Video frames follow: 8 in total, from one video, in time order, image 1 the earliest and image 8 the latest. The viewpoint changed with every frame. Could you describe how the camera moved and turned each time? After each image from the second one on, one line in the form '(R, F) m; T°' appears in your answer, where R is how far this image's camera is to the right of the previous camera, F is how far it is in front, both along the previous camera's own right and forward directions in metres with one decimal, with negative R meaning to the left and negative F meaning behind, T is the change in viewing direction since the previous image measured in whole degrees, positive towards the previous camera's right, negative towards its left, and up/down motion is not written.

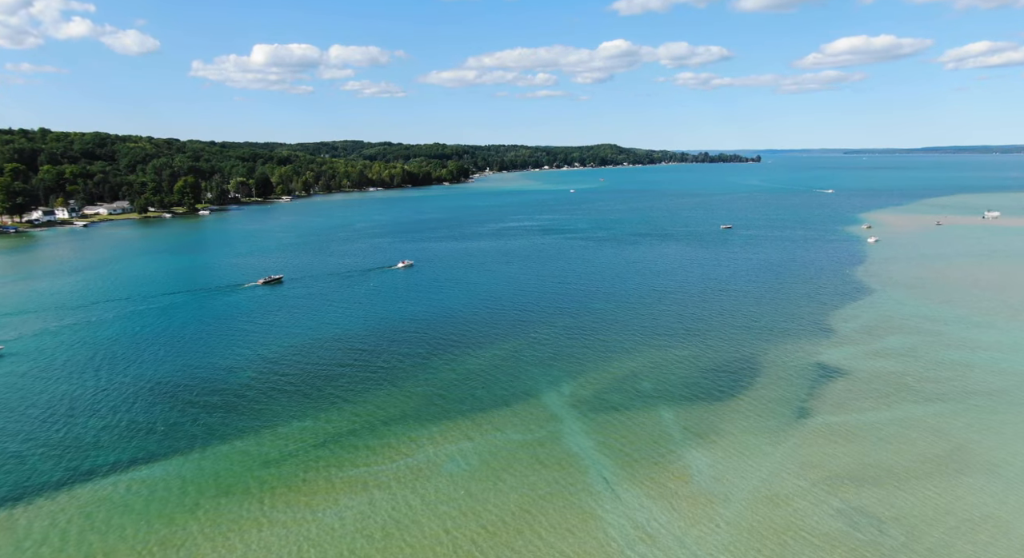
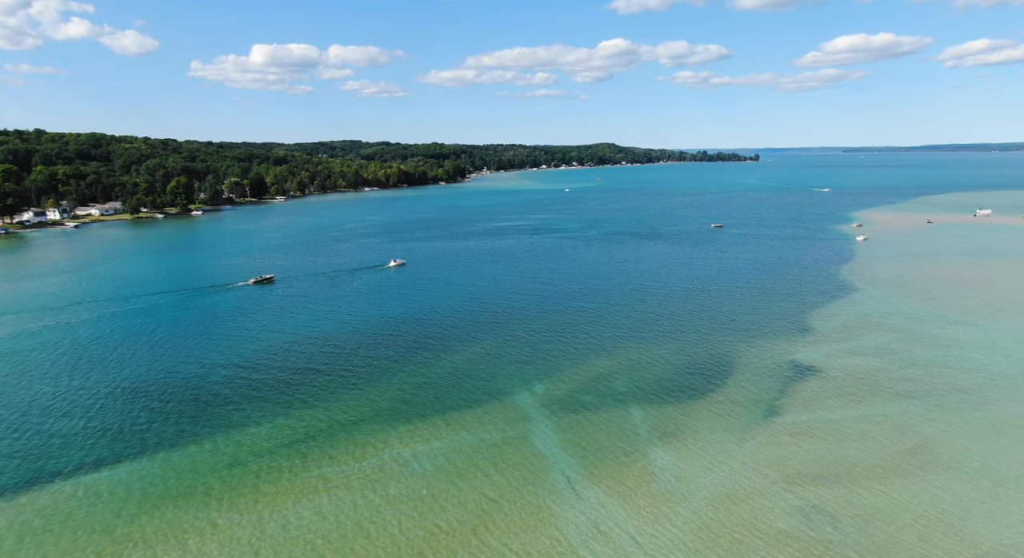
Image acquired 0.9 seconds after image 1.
(+1.3, 0.0) m; 0°
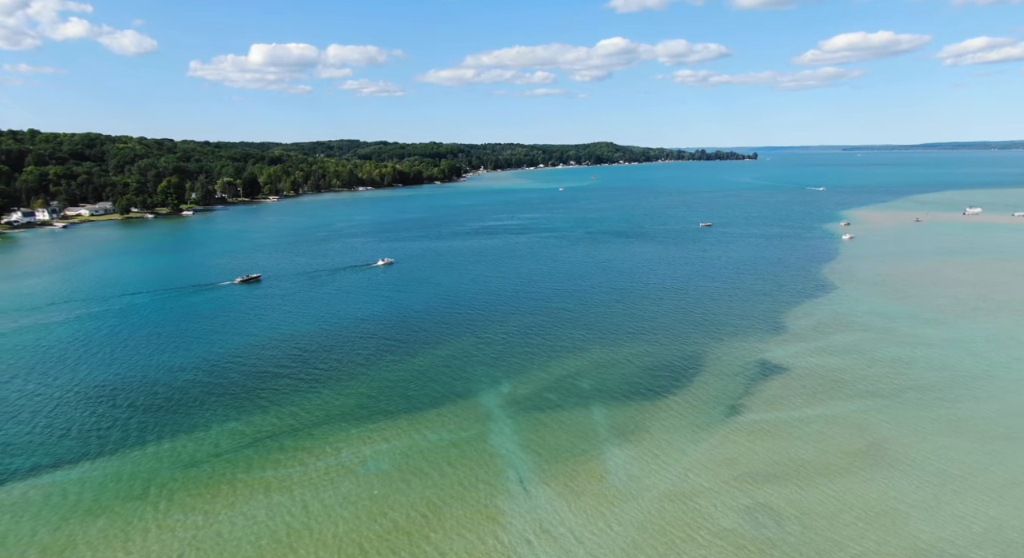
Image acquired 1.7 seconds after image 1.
(+1.6, 0.0) m; 0°
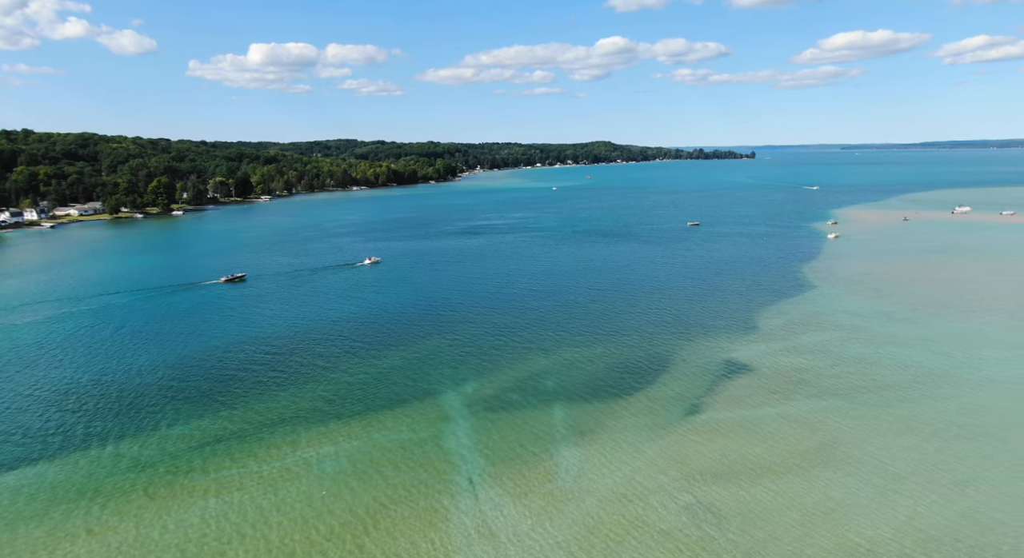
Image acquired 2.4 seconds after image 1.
(+1.6, 0.0) m; 0°
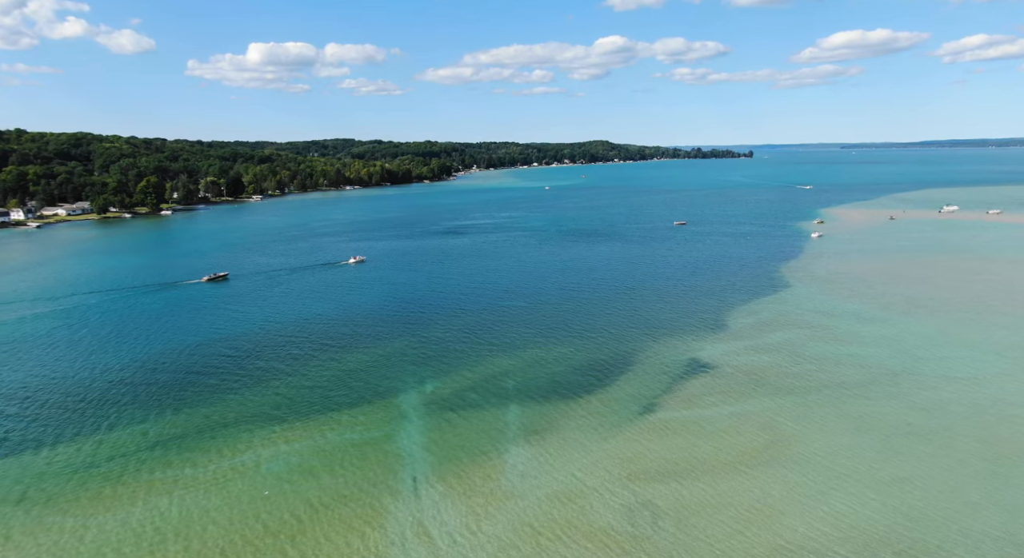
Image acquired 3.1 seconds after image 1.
(+1.8, 0.0) m; 0°
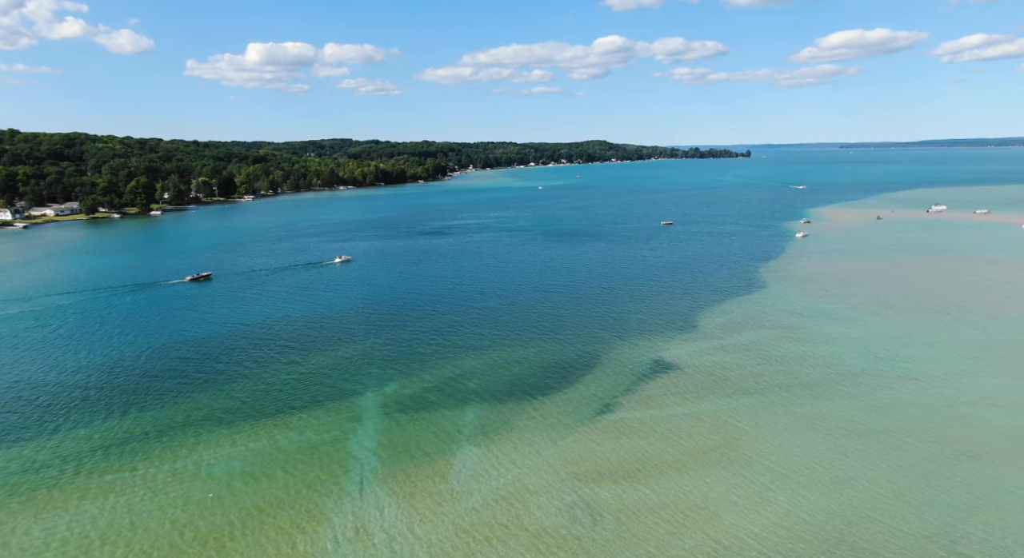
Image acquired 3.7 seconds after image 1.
(+1.7, 0.0) m; 0°
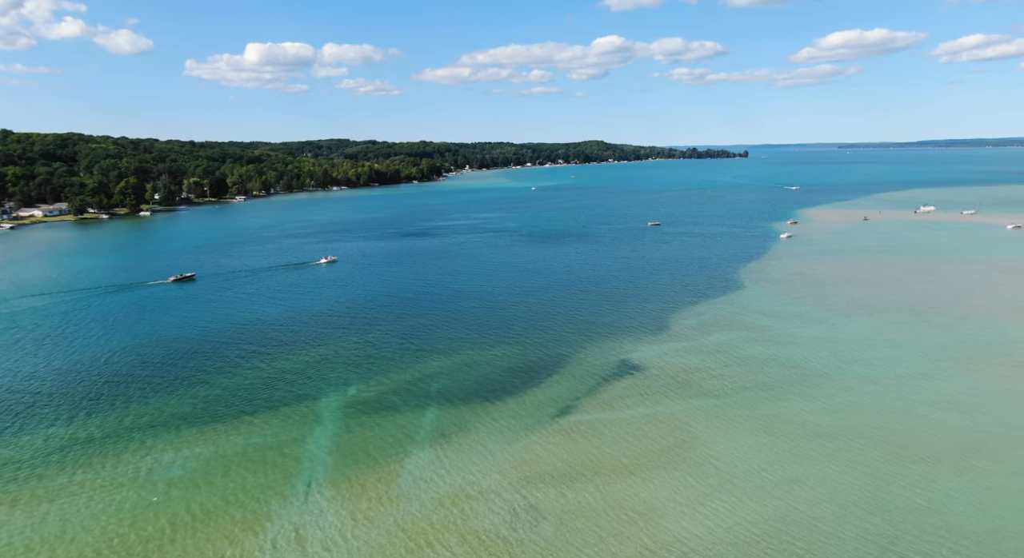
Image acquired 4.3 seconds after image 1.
(+1.6, 0.0) m; 0°
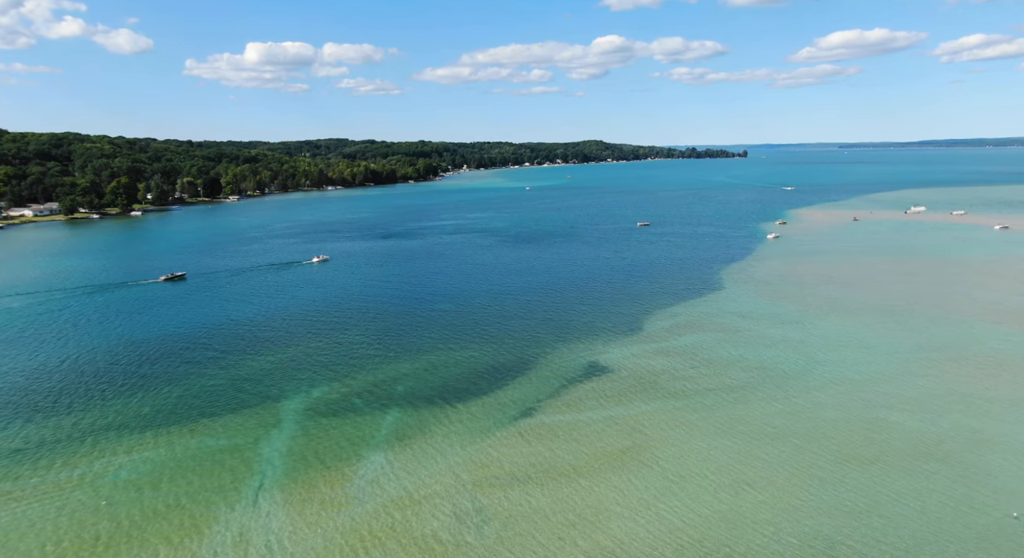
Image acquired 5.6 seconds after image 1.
(+1.6, 0.0) m; 0°
